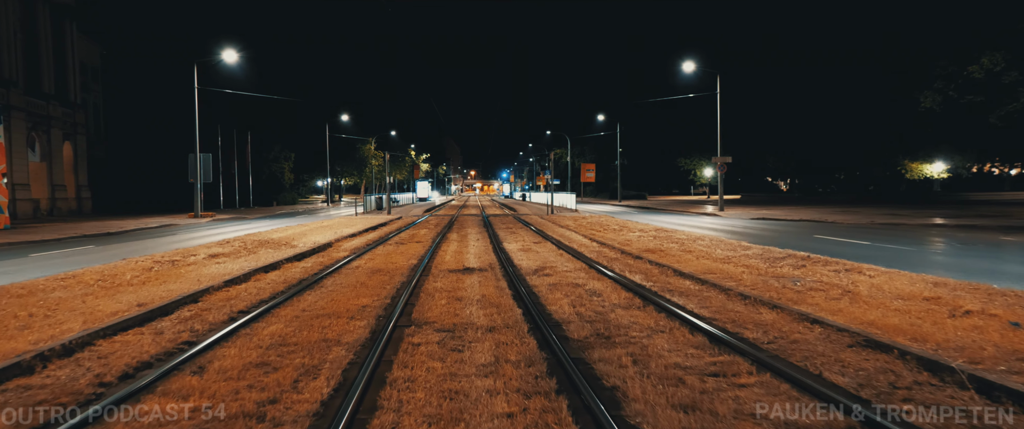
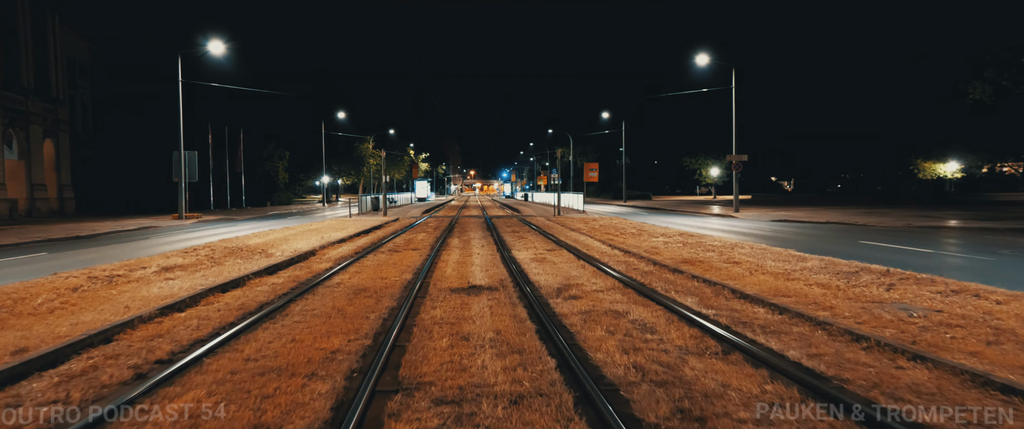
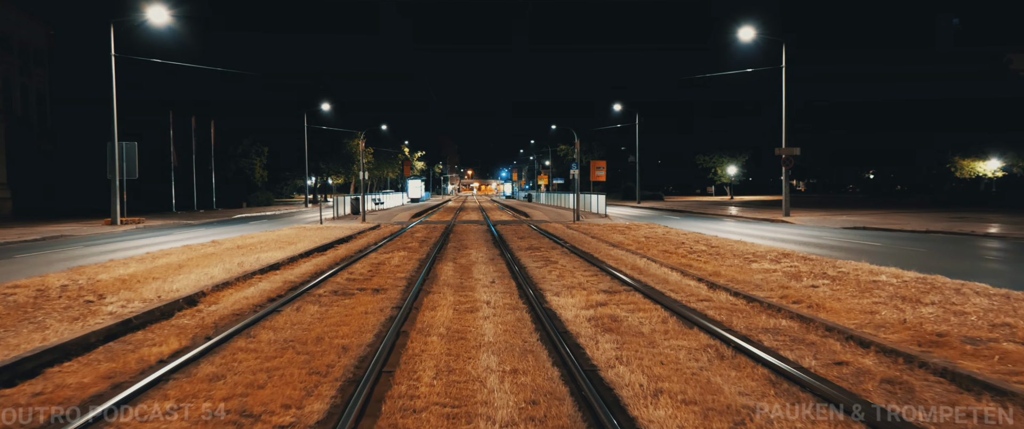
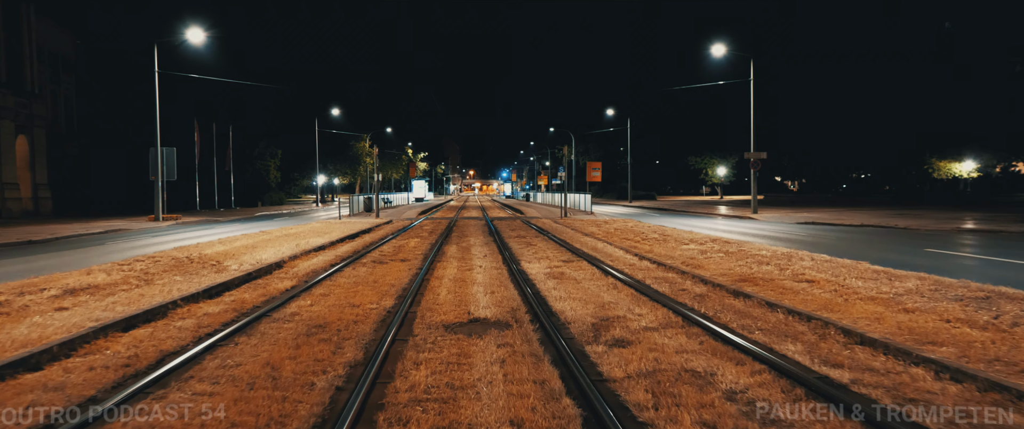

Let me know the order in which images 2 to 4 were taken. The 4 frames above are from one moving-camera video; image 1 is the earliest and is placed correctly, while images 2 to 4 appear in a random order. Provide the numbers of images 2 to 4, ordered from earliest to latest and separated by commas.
2, 4, 3
